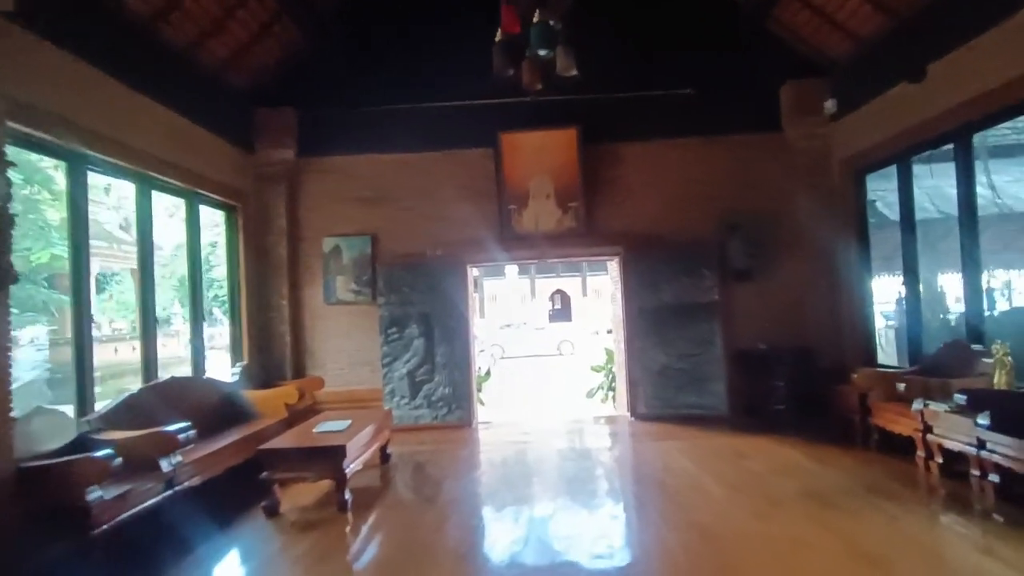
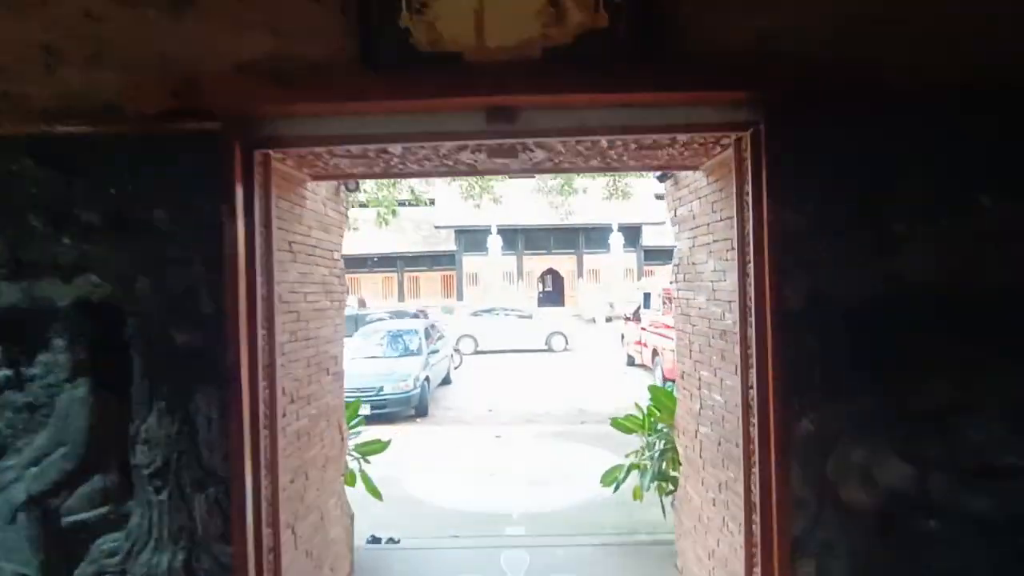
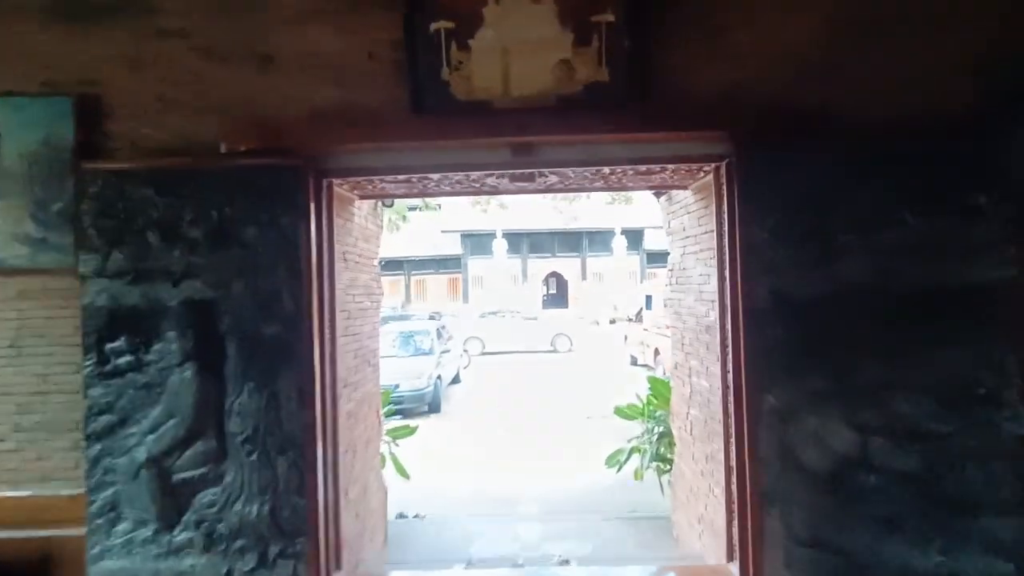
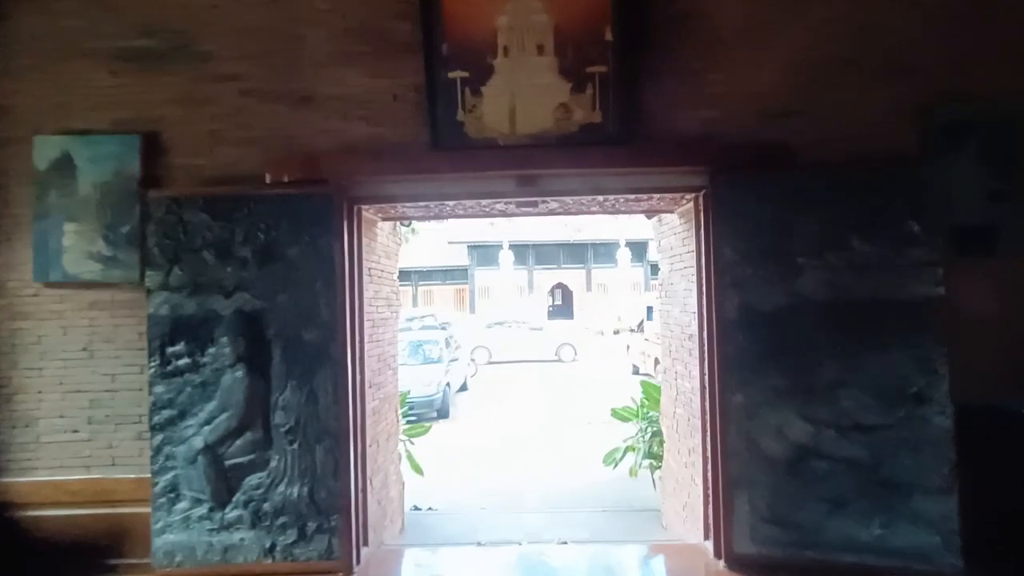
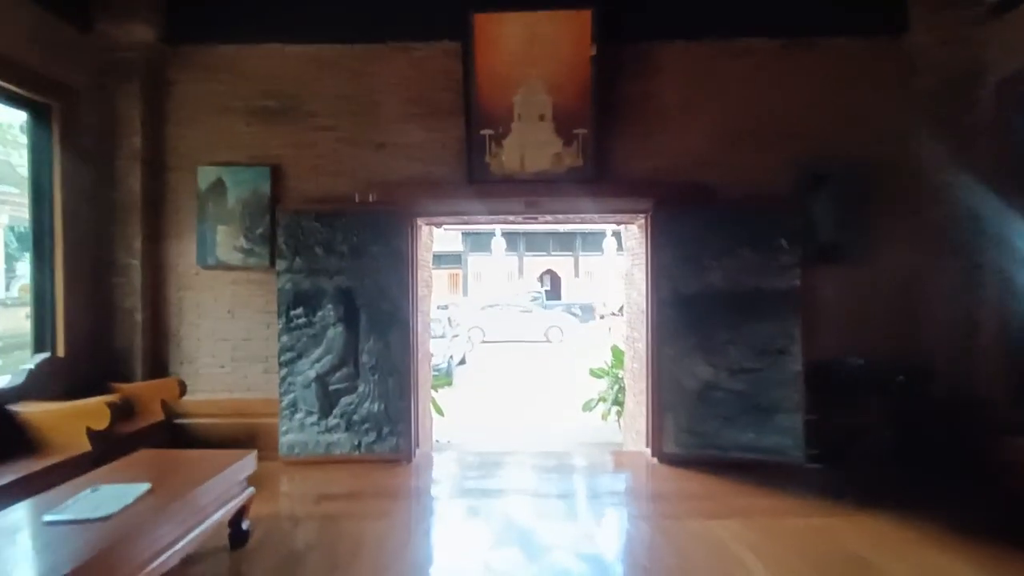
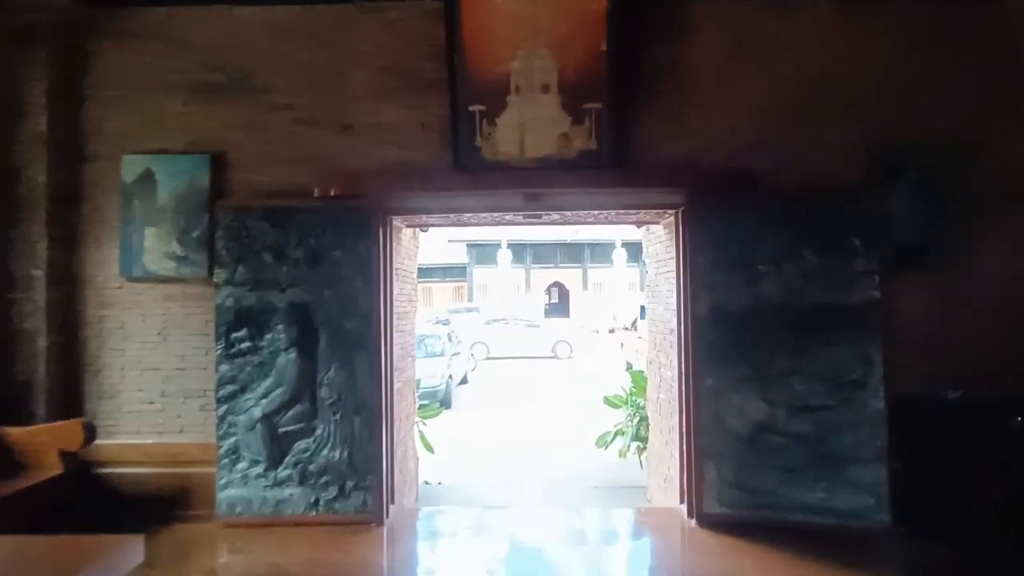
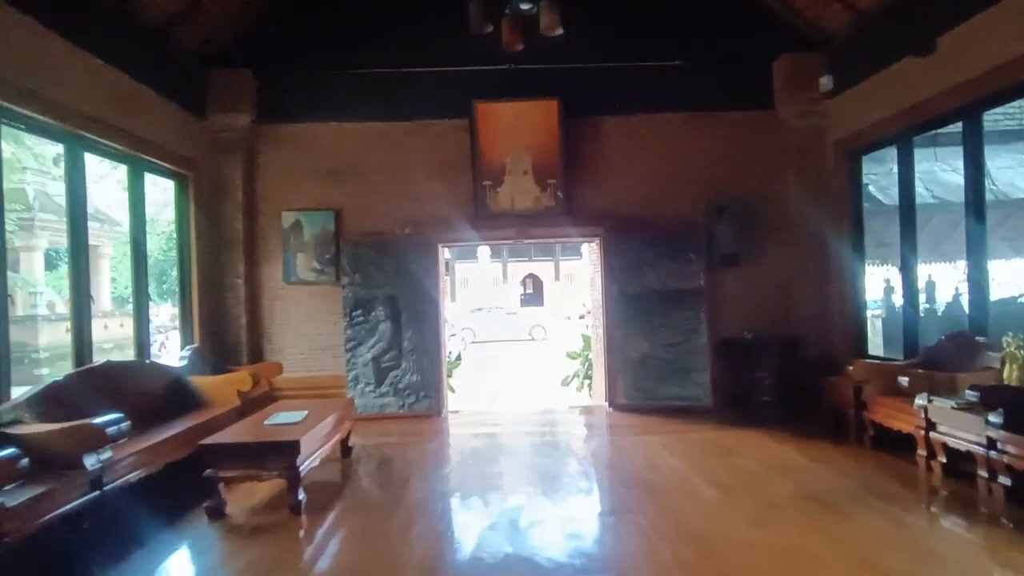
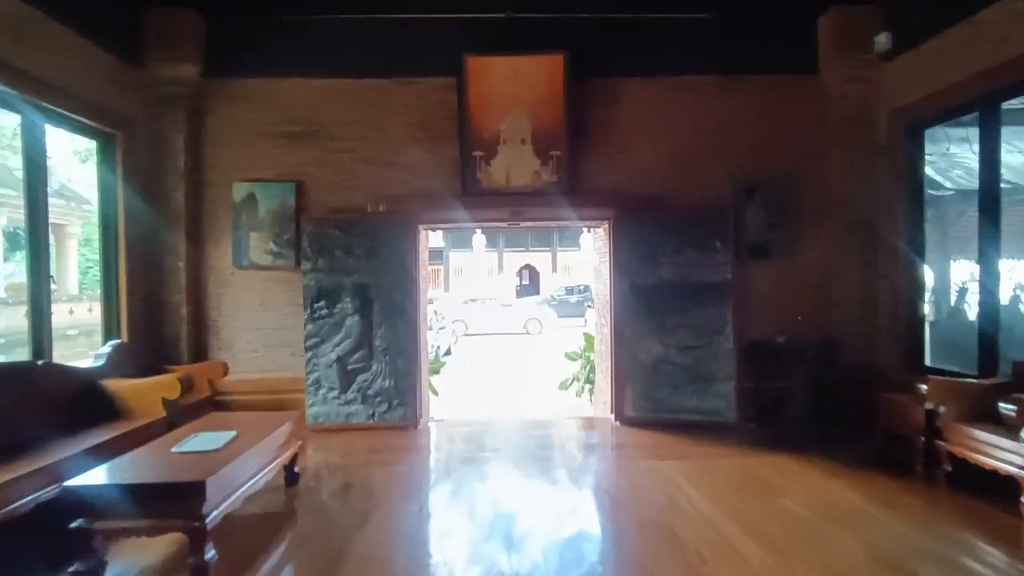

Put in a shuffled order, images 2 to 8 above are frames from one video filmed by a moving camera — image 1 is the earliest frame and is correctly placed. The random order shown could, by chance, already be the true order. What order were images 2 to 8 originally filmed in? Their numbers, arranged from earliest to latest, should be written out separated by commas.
7, 8, 5, 6, 4, 3, 2
